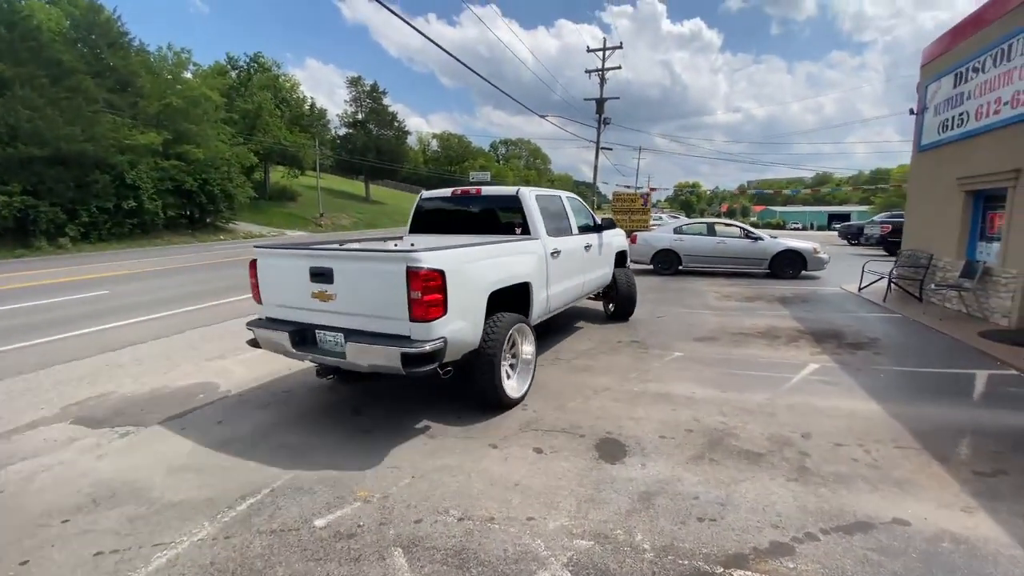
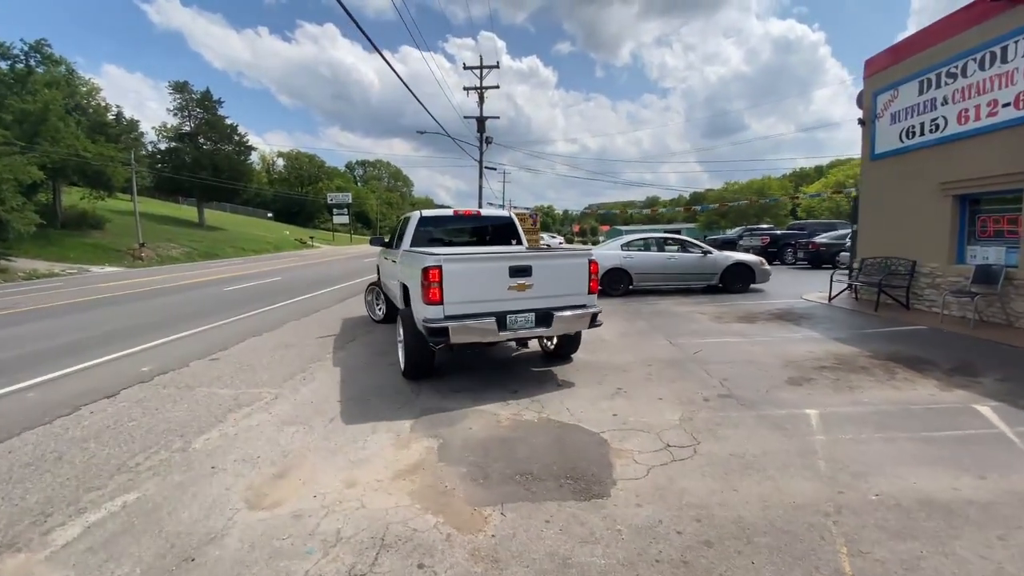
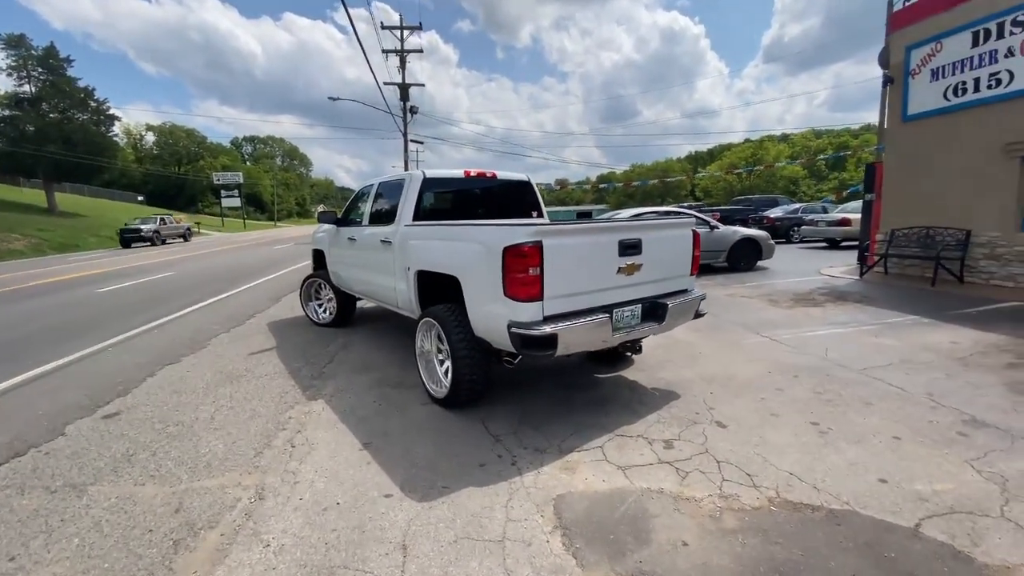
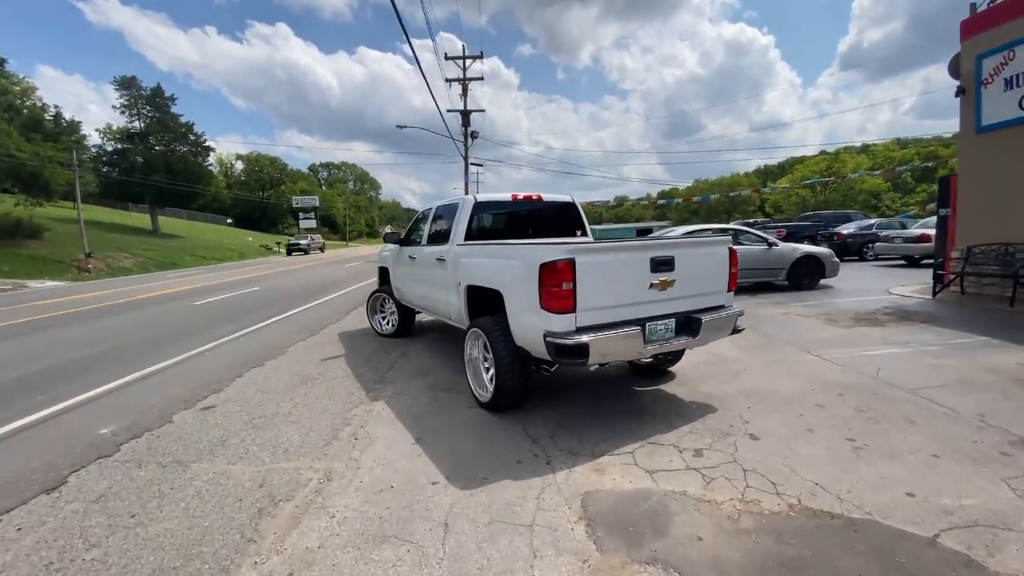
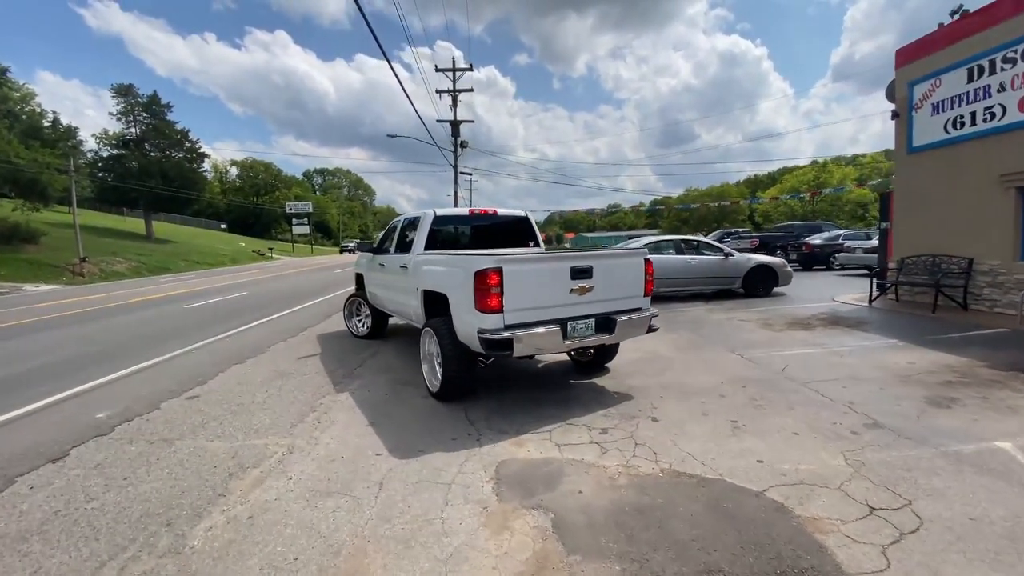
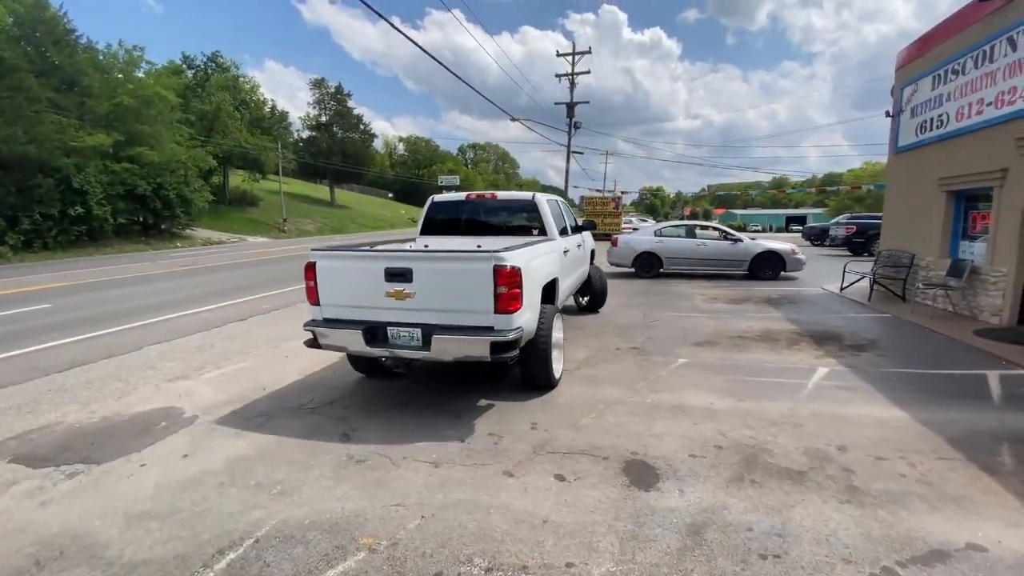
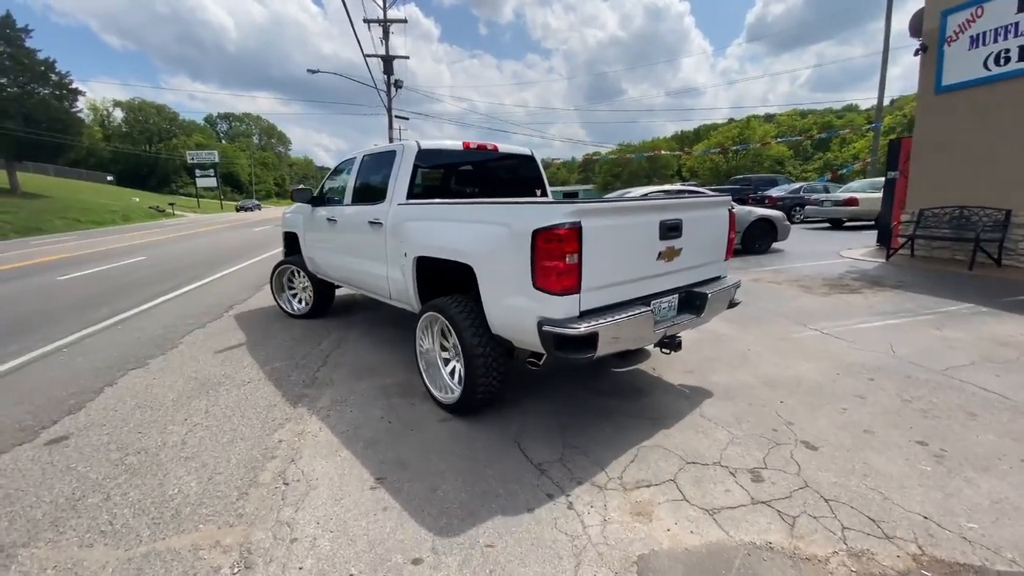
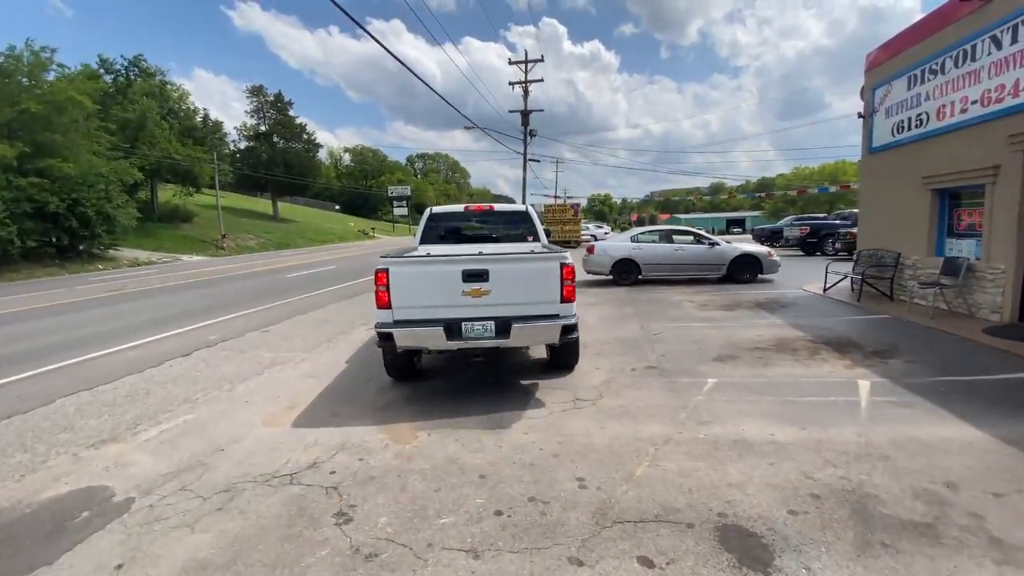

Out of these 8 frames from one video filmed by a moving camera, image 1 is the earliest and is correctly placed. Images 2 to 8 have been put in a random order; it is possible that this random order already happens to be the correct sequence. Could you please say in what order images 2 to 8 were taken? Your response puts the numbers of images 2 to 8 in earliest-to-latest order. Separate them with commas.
6, 8, 2, 5, 4, 3, 7
